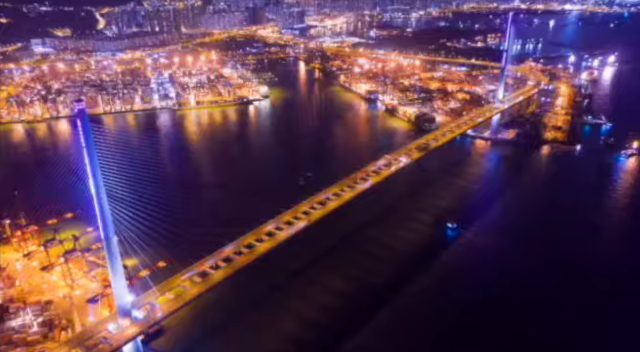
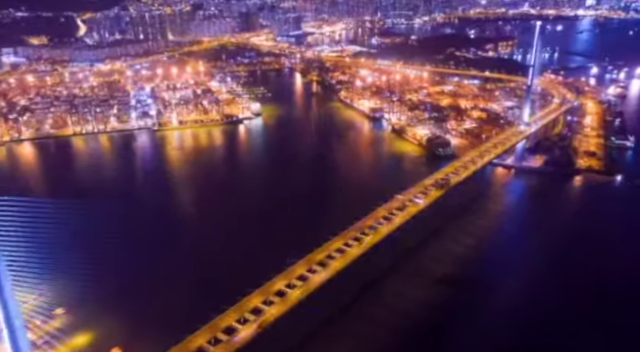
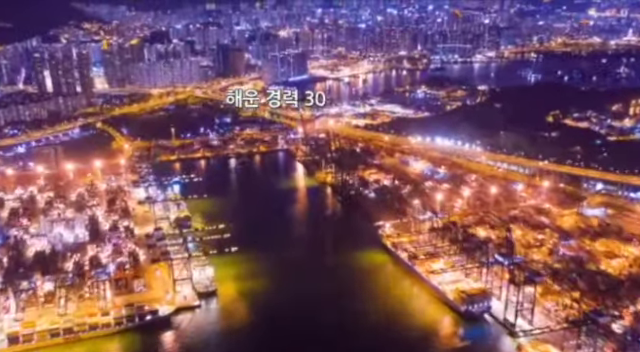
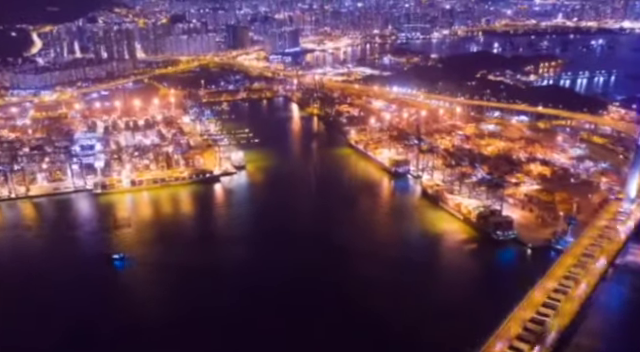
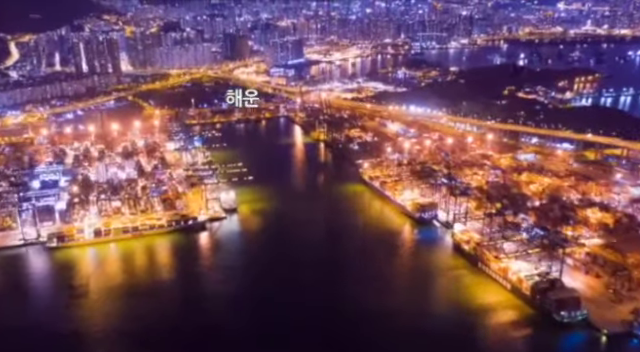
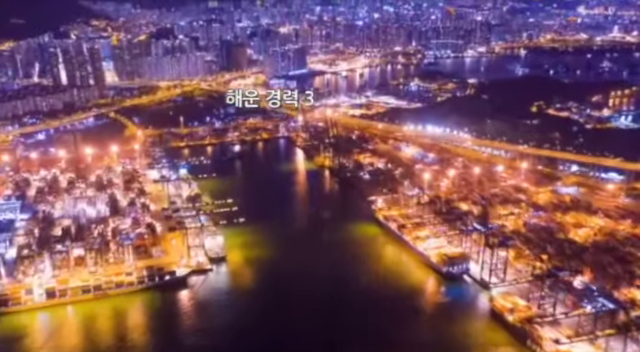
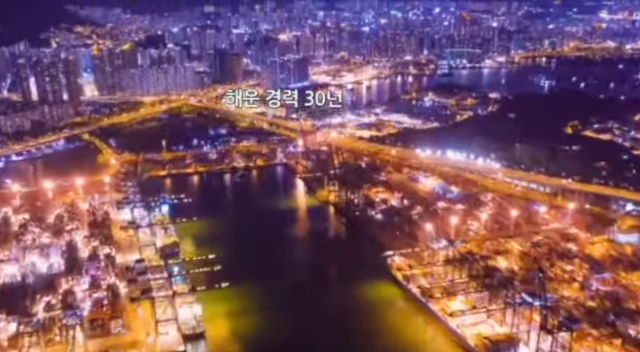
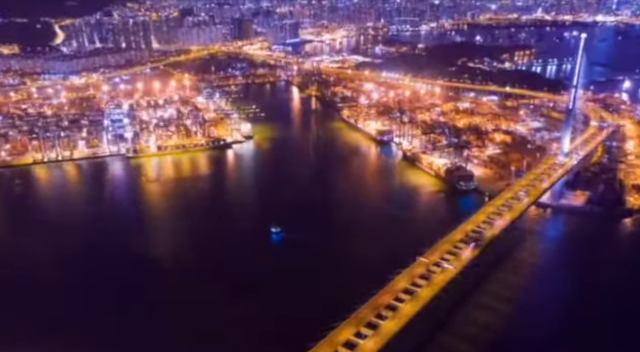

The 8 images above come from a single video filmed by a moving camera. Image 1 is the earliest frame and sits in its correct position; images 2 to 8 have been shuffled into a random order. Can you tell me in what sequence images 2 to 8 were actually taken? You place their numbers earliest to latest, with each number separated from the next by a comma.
2, 8, 4, 5, 6, 3, 7
